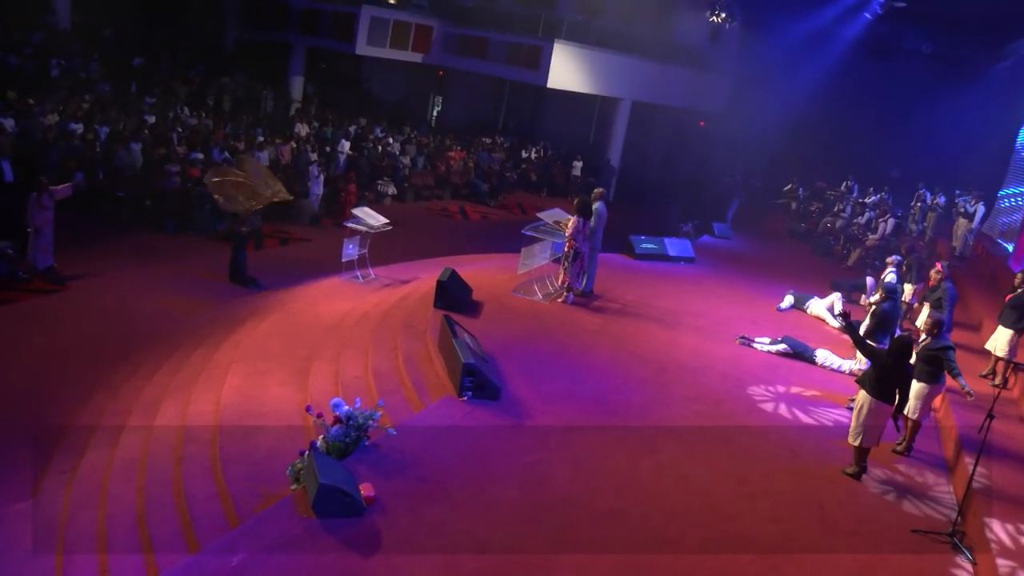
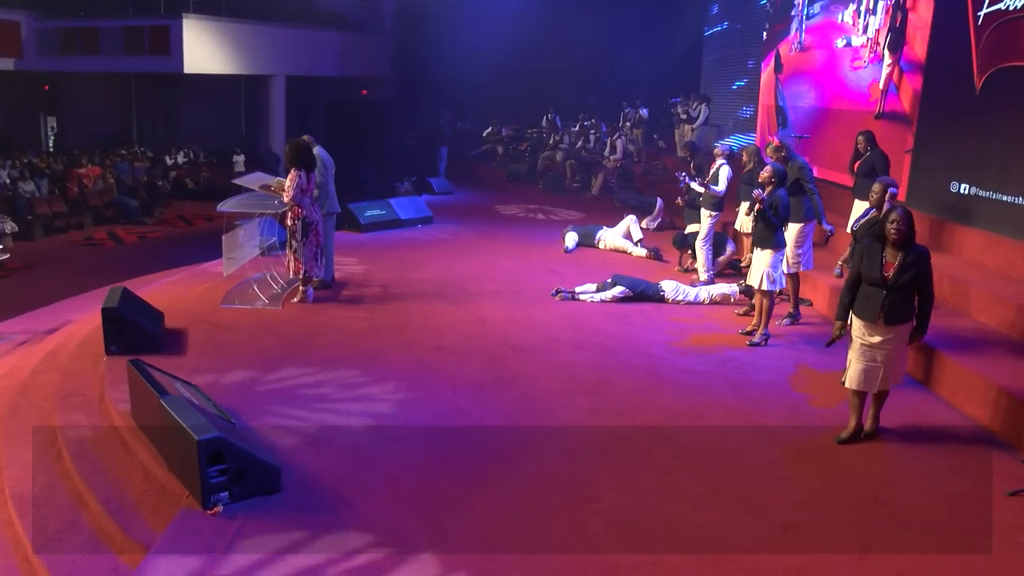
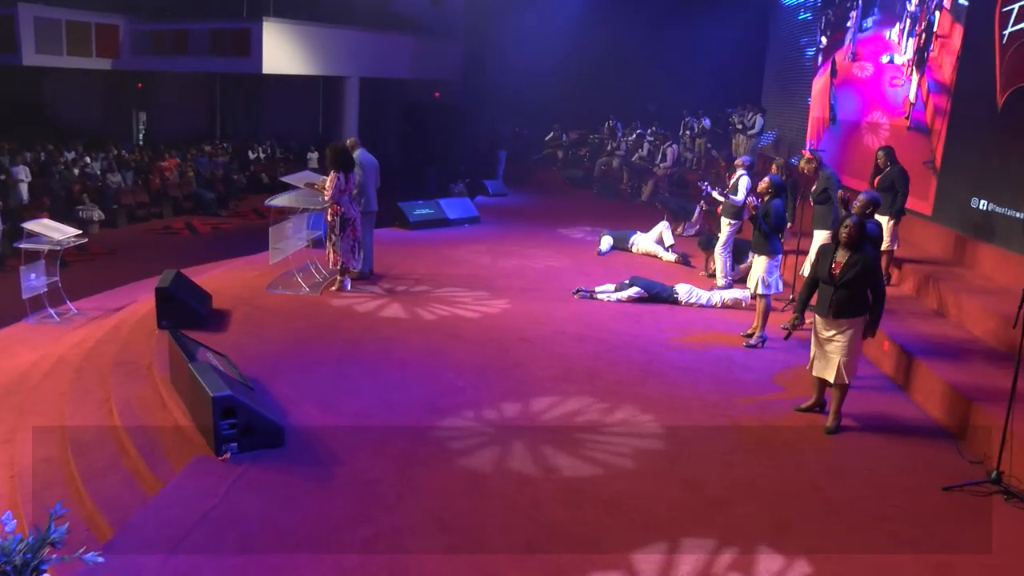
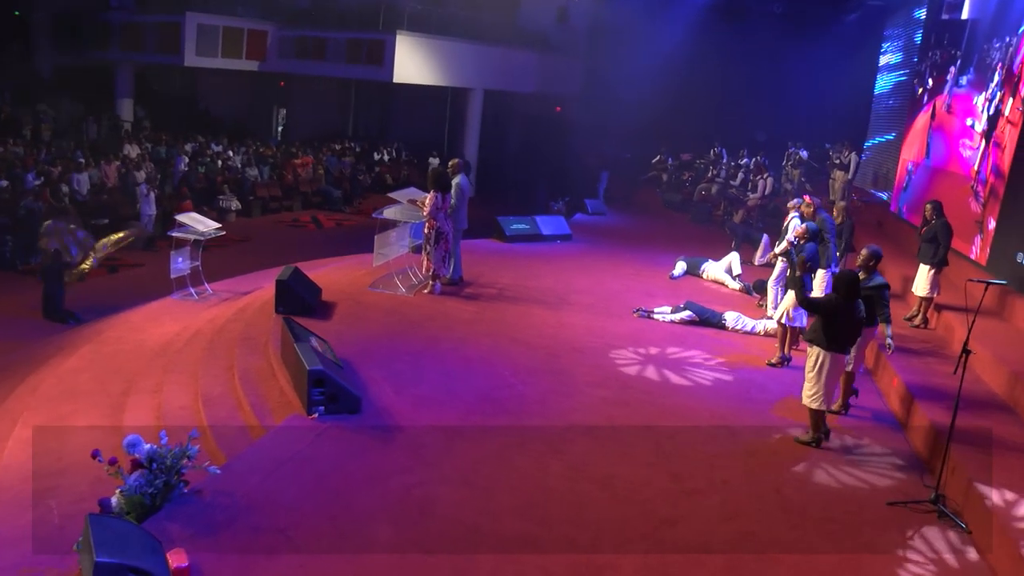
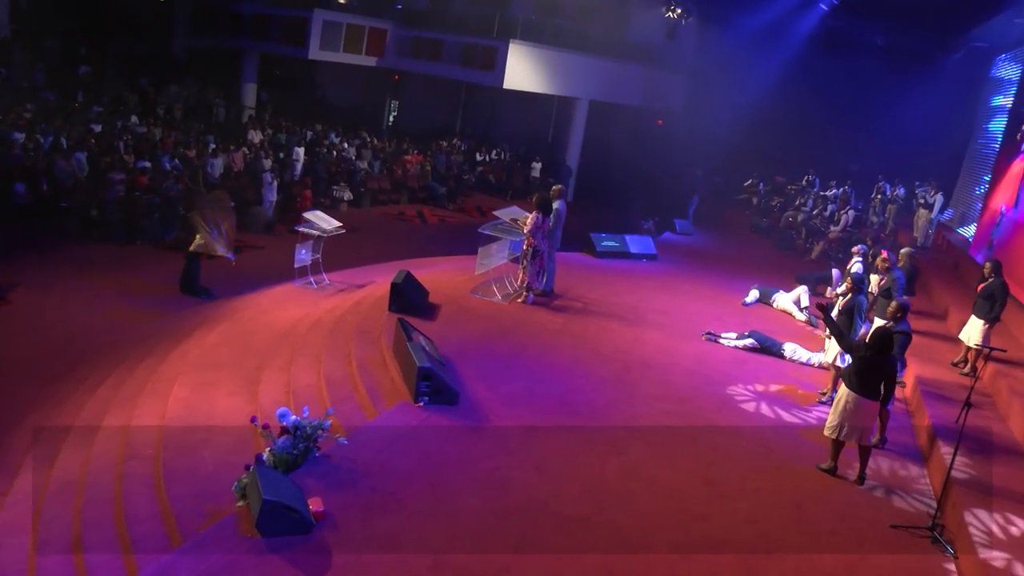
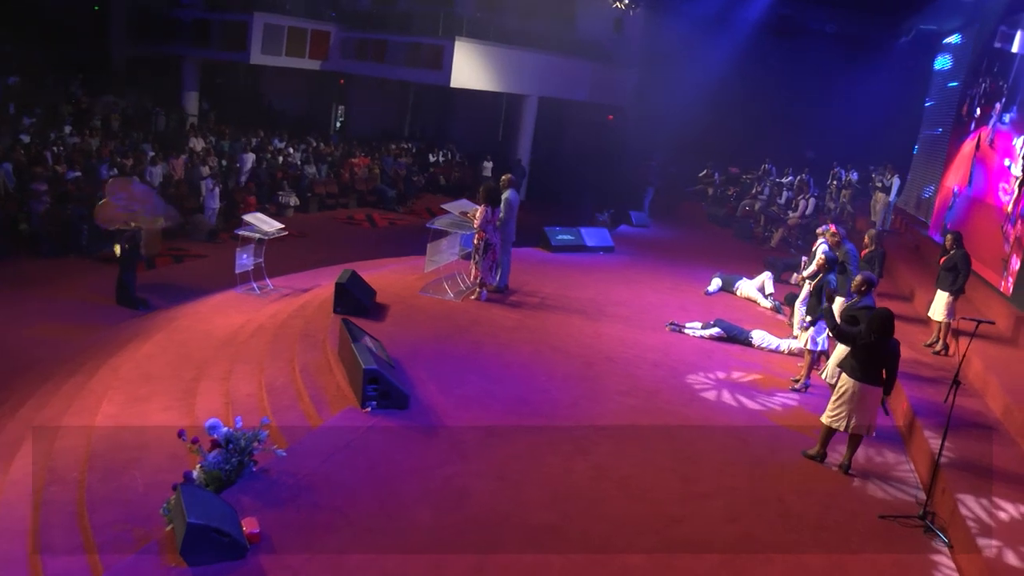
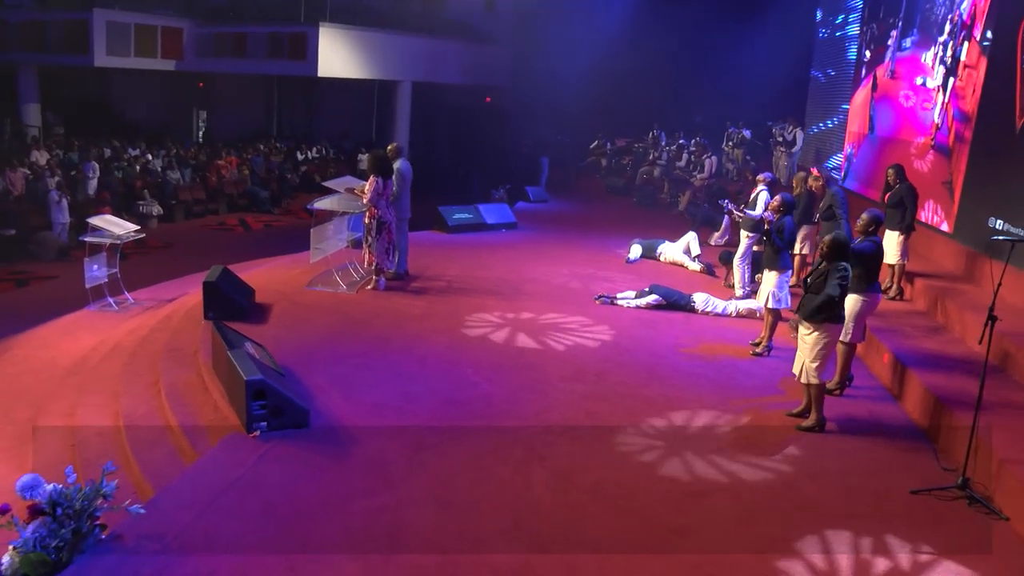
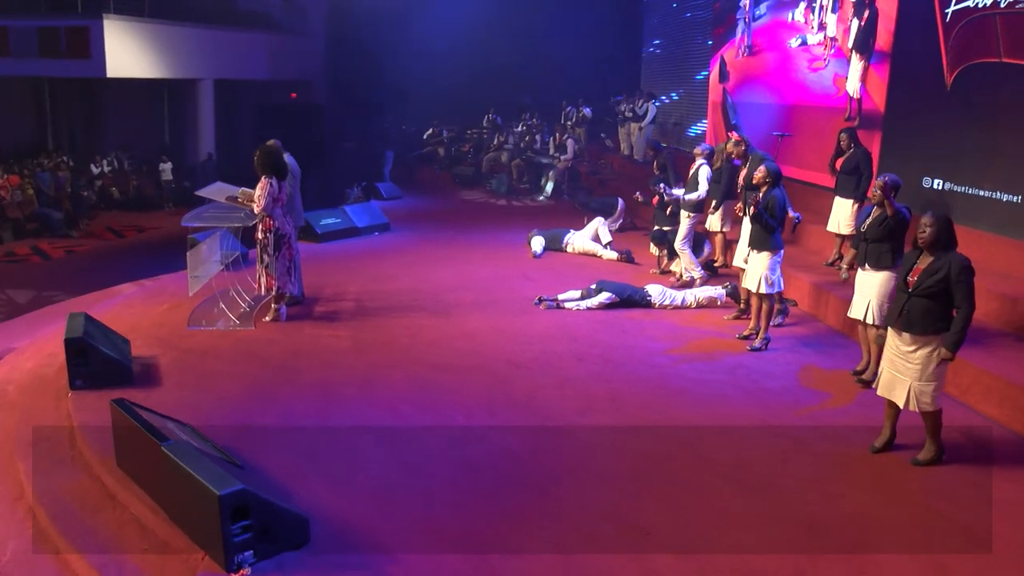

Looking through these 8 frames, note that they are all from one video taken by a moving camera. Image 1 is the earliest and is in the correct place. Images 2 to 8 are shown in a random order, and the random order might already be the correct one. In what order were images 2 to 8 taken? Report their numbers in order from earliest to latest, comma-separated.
5, 6, 4, 7, 3, 2, 8
